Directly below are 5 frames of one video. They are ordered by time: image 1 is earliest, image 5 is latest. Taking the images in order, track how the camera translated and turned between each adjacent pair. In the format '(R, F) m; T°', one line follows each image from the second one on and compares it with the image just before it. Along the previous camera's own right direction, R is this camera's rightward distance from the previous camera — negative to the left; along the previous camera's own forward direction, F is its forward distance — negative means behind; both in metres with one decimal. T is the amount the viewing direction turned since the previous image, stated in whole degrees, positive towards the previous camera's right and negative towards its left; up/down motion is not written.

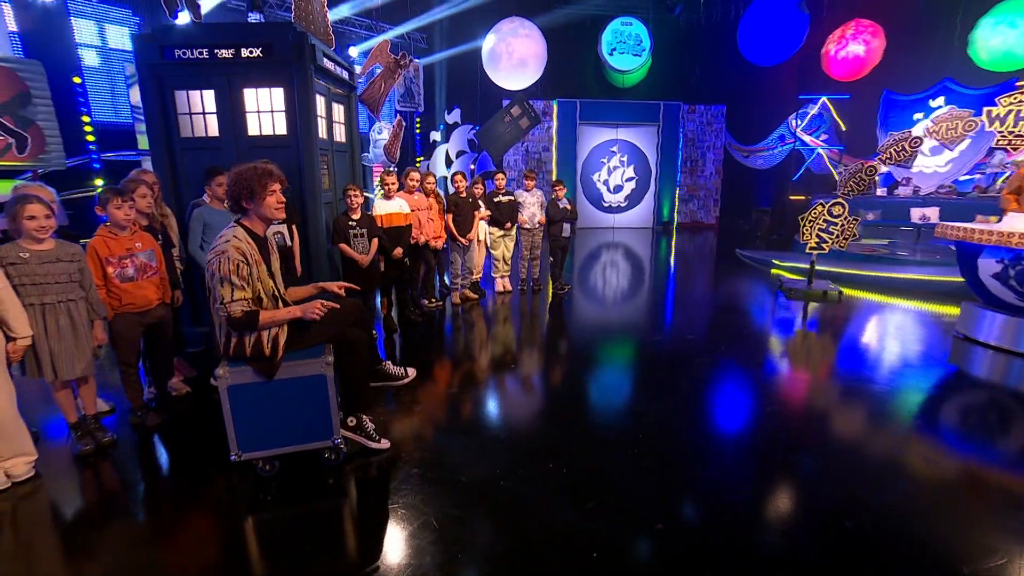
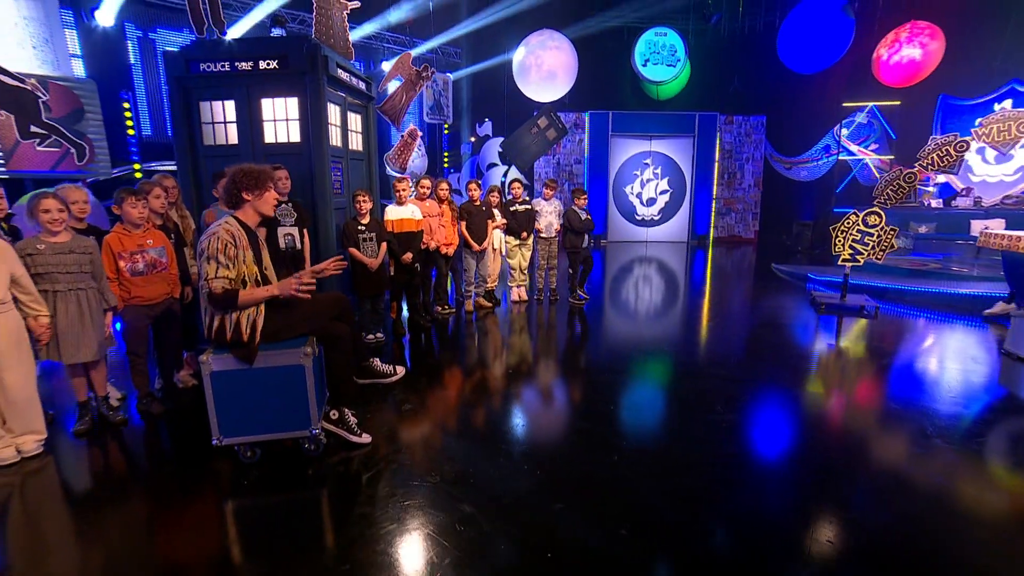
(+0.5, +0.1) m; -6°
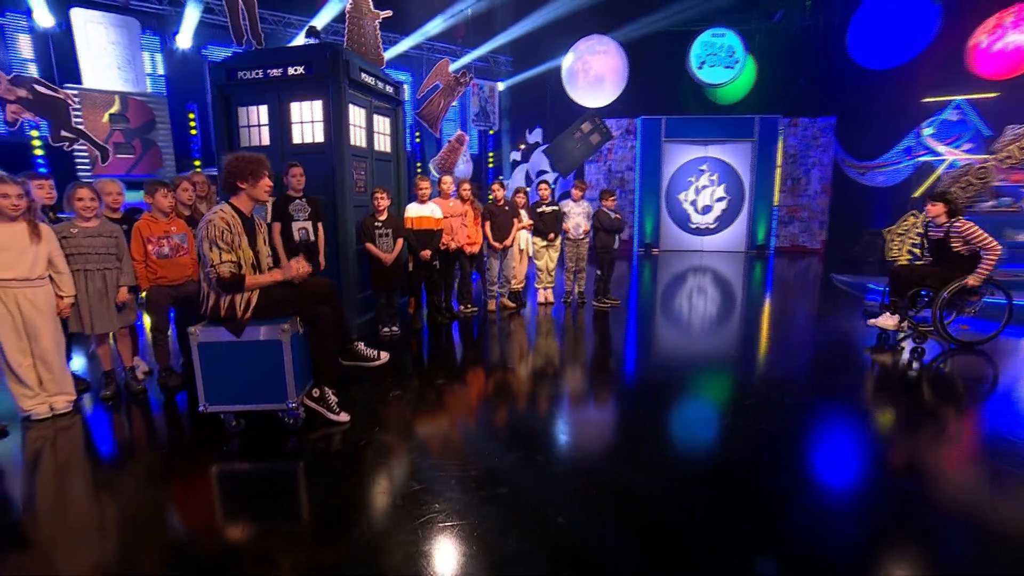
(+0.8, +0.1) m; -9°
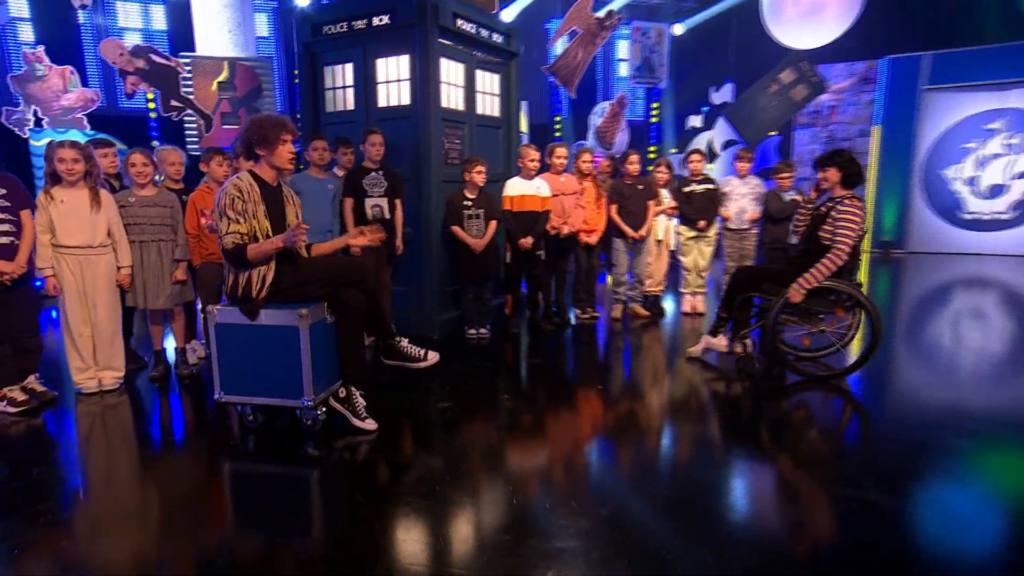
(+0.8, +1.5) m; -23°
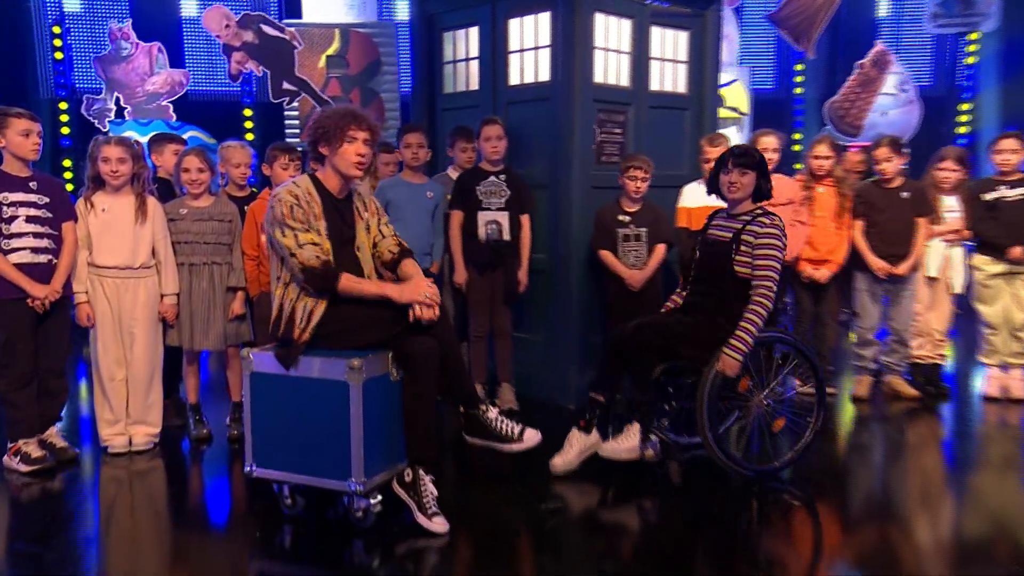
(+0.1, +1.5) m; -21°
